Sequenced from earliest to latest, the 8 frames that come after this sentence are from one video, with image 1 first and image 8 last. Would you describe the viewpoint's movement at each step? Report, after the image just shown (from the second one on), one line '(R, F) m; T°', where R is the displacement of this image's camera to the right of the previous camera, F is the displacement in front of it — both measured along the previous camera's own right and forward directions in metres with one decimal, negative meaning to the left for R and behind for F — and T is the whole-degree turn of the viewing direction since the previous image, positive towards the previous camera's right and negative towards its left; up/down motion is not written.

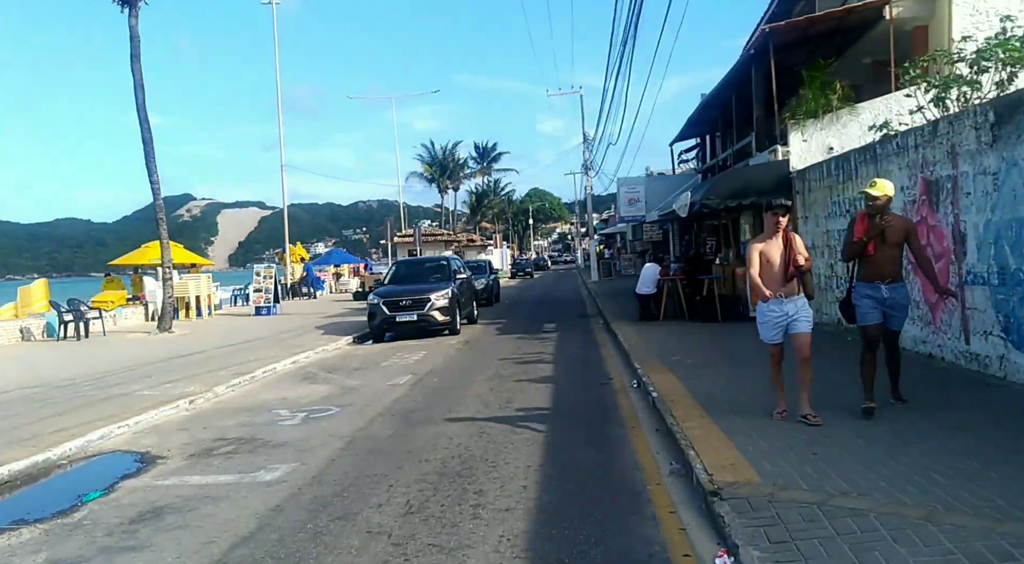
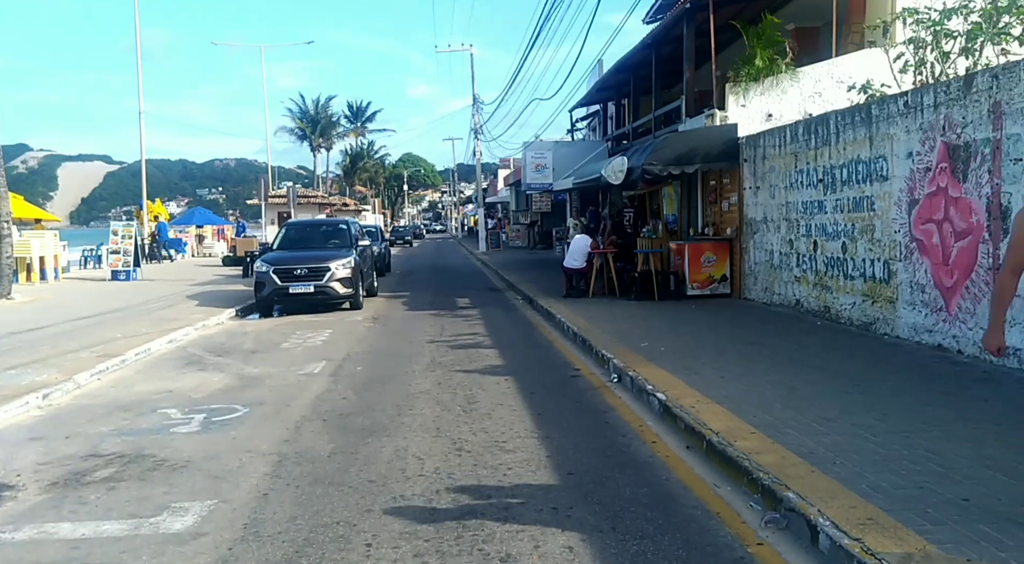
(-0.8, +1.8) m; +9°
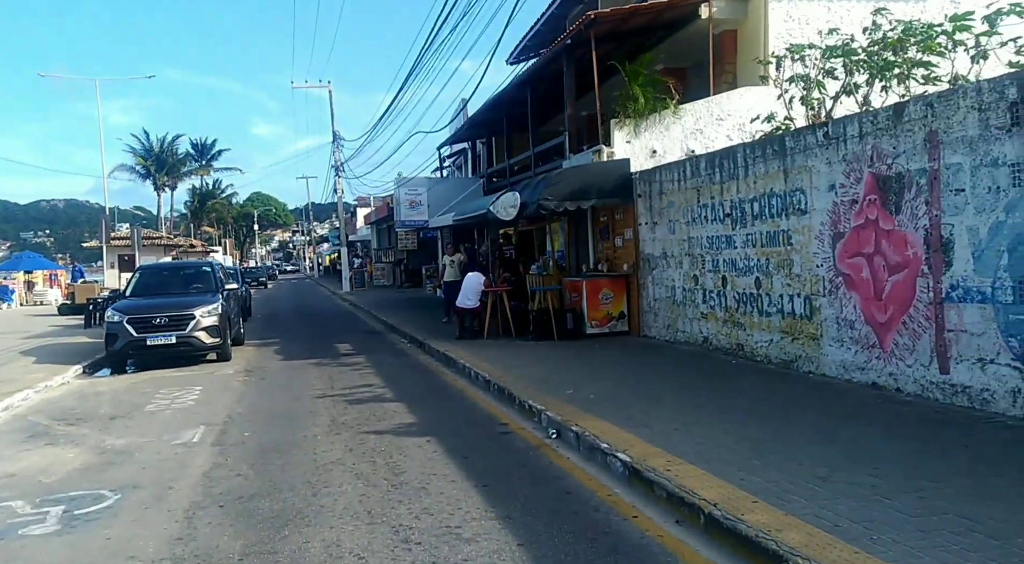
(-0.5, +0.9) m; +10°
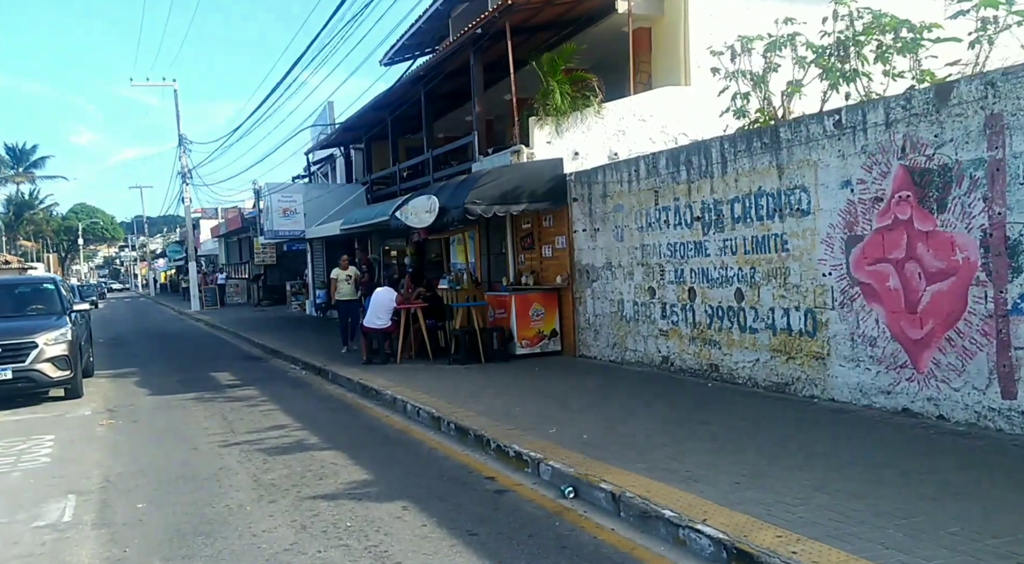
(-1.0, +1.7) m; +10°
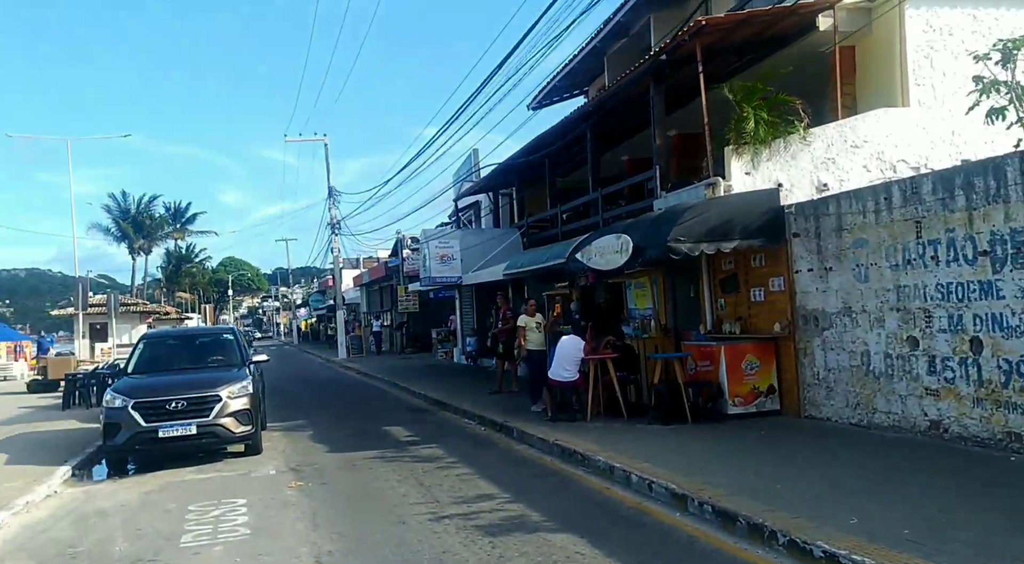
(-1.1, +1.2) m; -8°
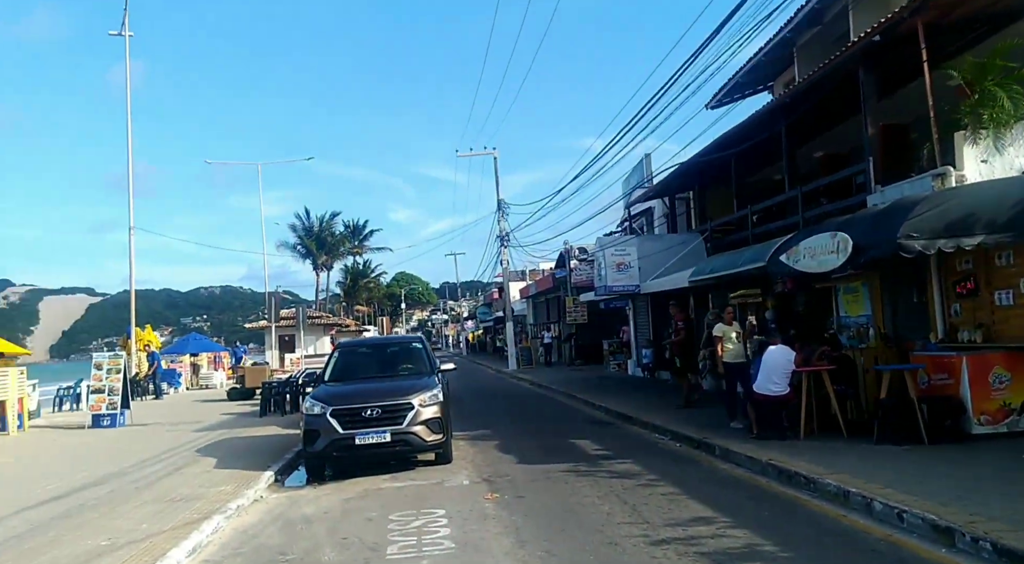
(-0.5, +0.5) m; -11°
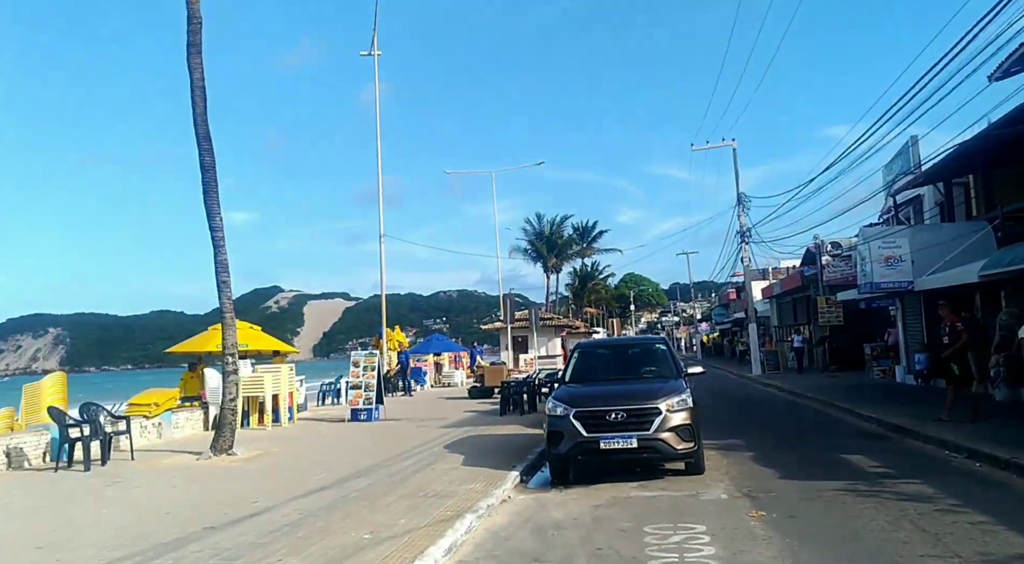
(-0.4, +0.6) m; -15°
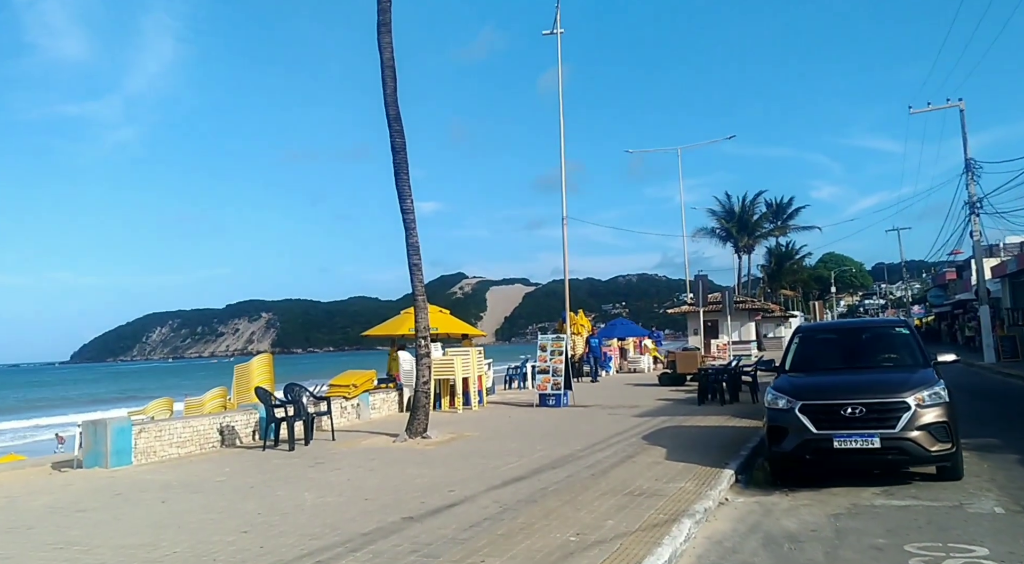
(-0.5, +1.2) m; -12°
